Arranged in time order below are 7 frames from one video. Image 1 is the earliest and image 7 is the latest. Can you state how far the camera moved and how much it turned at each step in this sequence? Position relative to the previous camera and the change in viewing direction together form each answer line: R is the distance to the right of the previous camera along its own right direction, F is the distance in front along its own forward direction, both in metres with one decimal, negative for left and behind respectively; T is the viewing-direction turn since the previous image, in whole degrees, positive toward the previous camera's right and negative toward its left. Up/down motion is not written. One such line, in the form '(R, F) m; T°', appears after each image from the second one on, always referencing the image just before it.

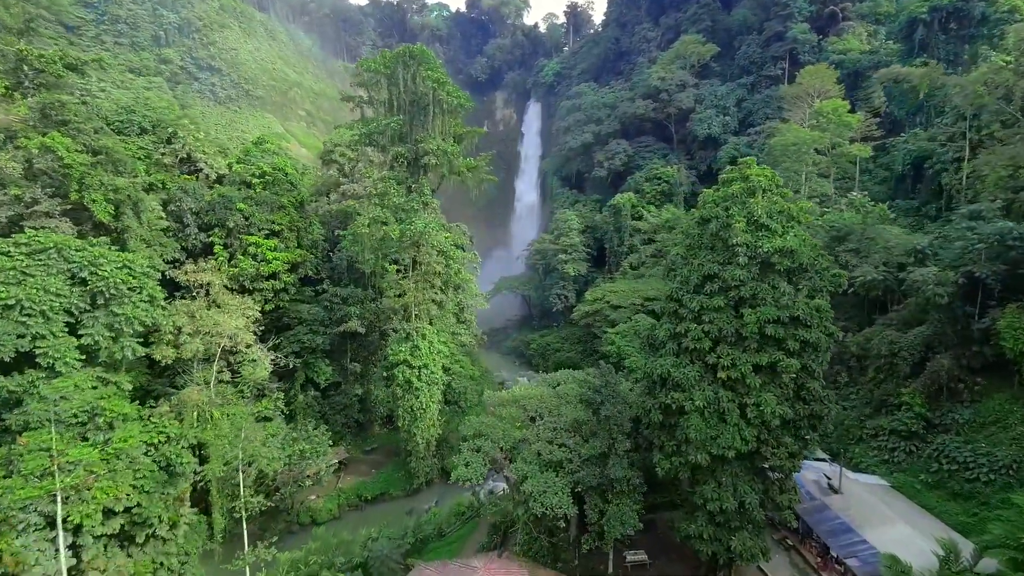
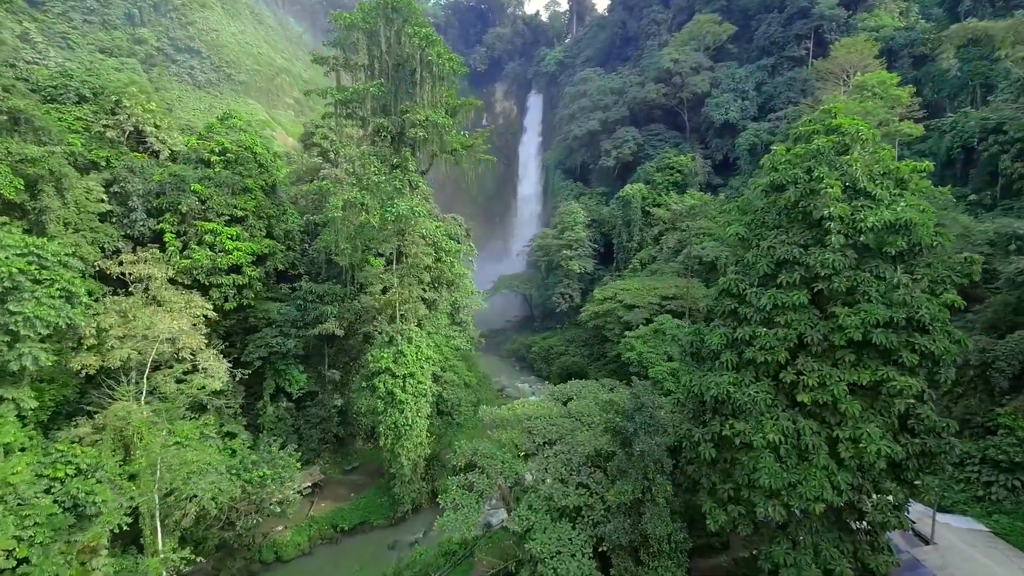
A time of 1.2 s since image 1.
(0.0, +1.9) m; 0°
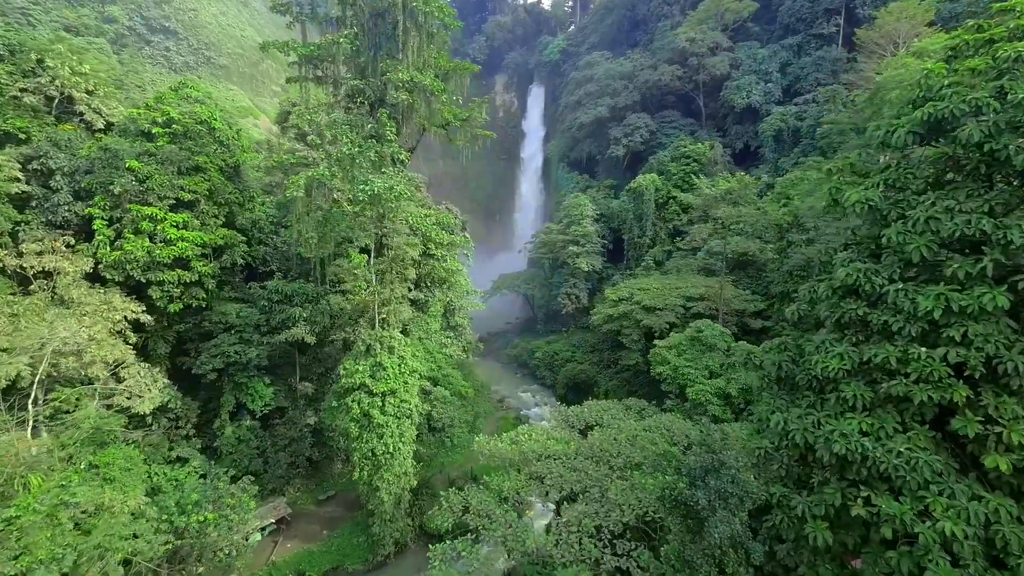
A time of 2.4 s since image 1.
(-0.1, +1.9) m; 0°
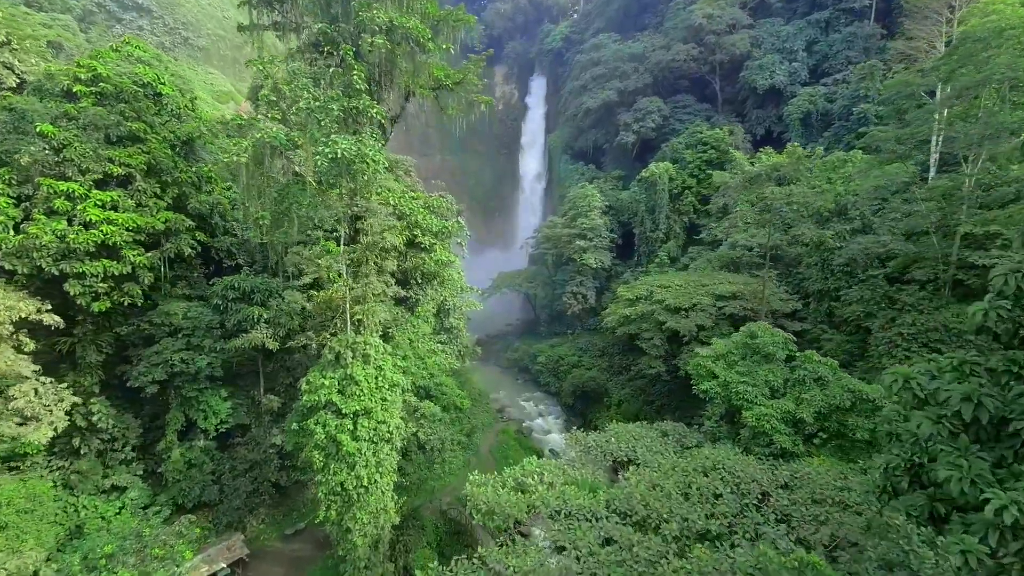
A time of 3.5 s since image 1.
(-0.1, +1.8) m; 0°
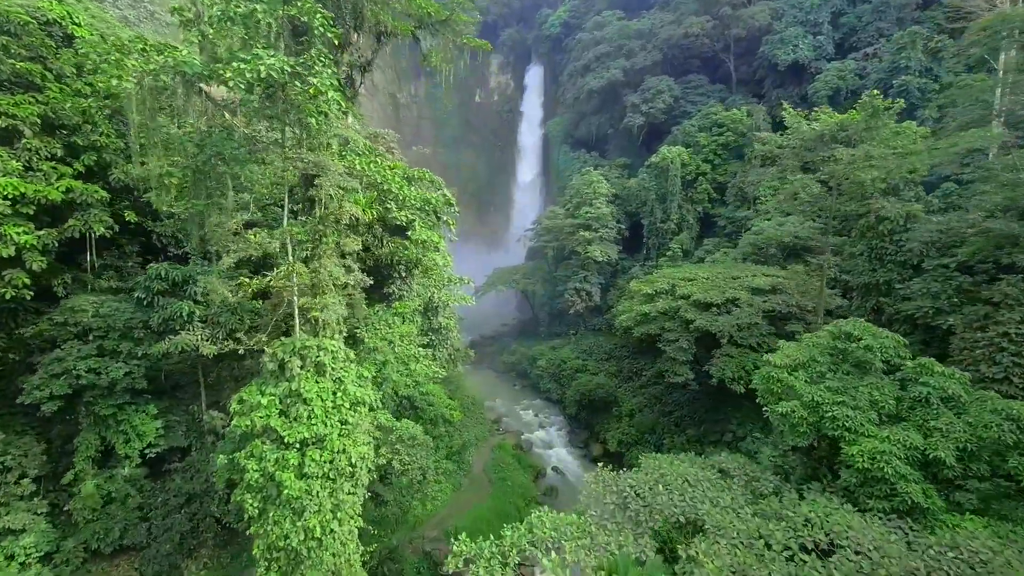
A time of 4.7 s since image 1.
(-0.1, +1.8) m; +1°
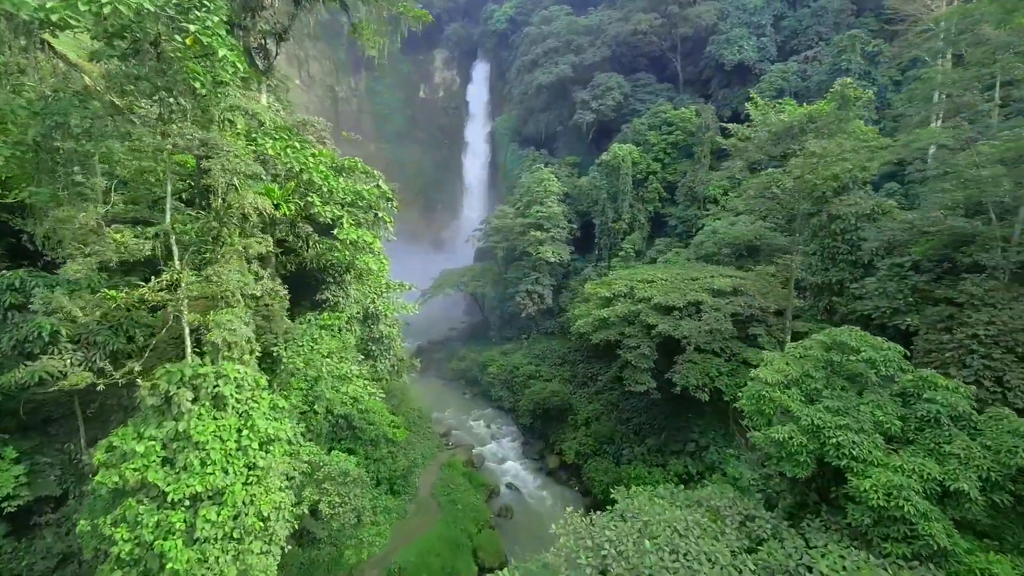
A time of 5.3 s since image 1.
(0.0, +0.9) m; +6°
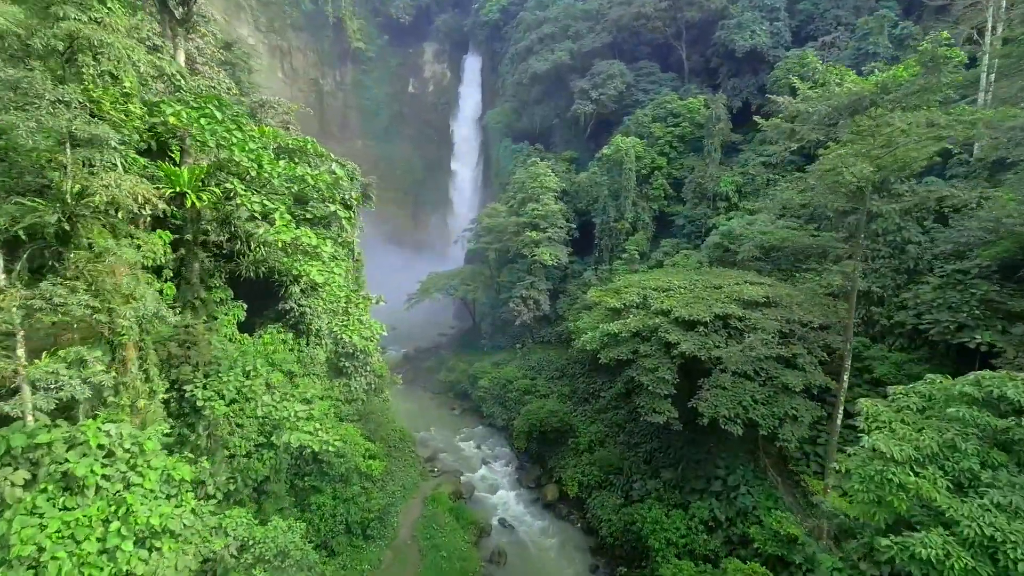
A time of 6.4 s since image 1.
(0.0, +1.4) m; +1°
